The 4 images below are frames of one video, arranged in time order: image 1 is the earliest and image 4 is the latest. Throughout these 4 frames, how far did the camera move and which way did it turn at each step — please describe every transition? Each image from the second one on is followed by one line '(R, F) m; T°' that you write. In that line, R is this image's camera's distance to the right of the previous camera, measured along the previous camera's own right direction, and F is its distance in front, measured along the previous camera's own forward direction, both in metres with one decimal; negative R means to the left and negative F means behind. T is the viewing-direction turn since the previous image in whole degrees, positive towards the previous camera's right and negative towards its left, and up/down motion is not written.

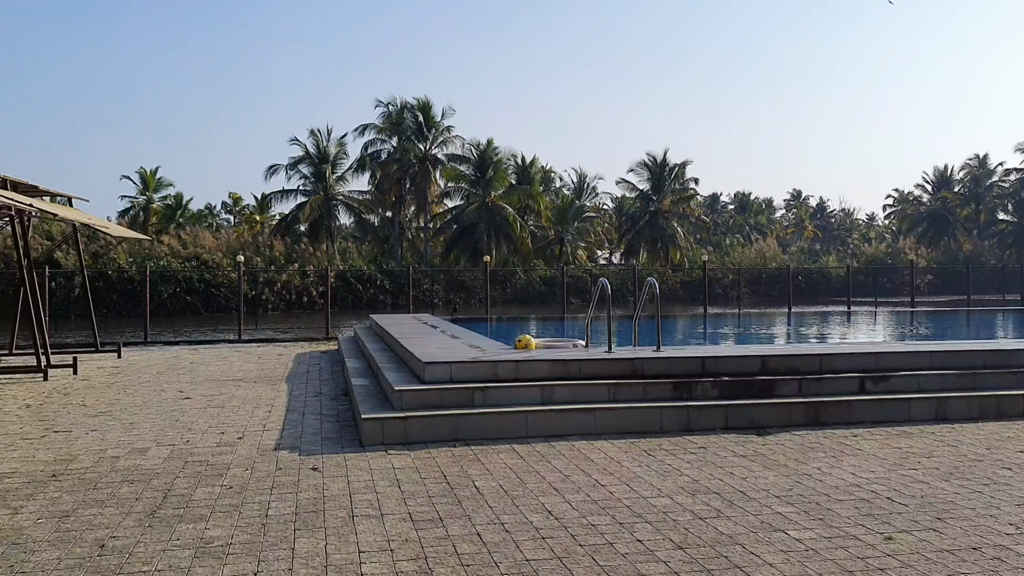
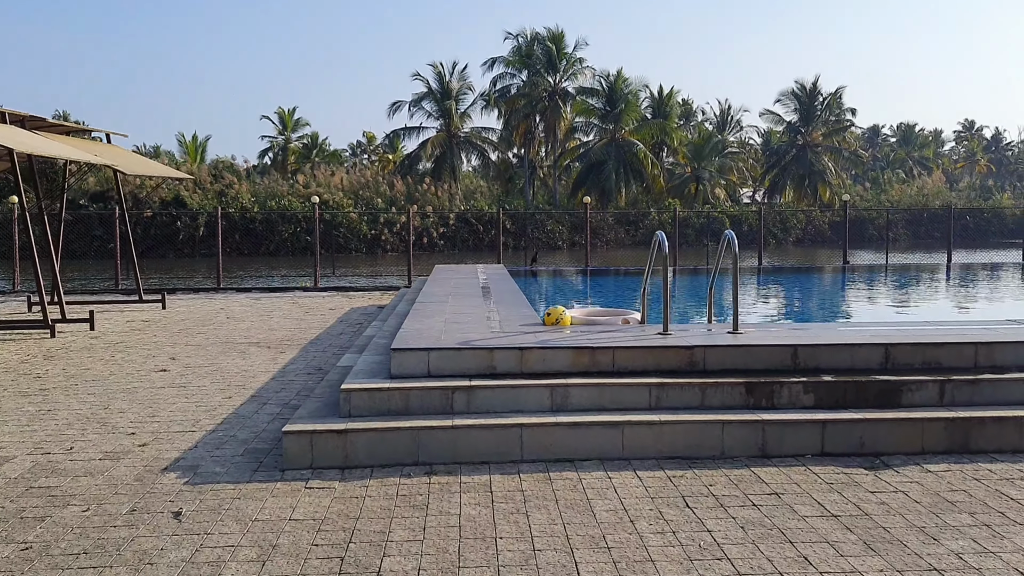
(+0.9, +2.2) m; -9°
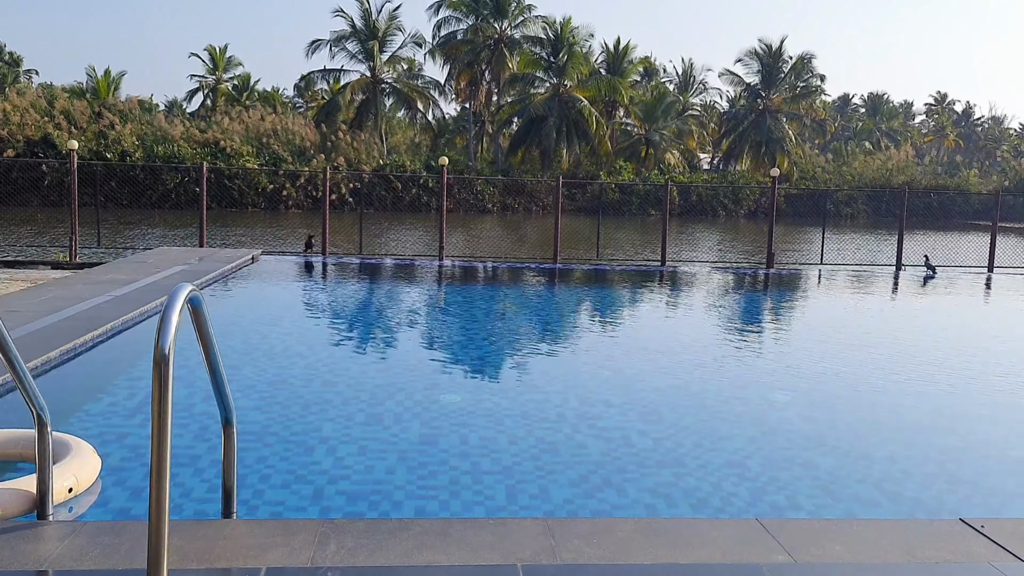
(+2.3, +4.1) m; +2°
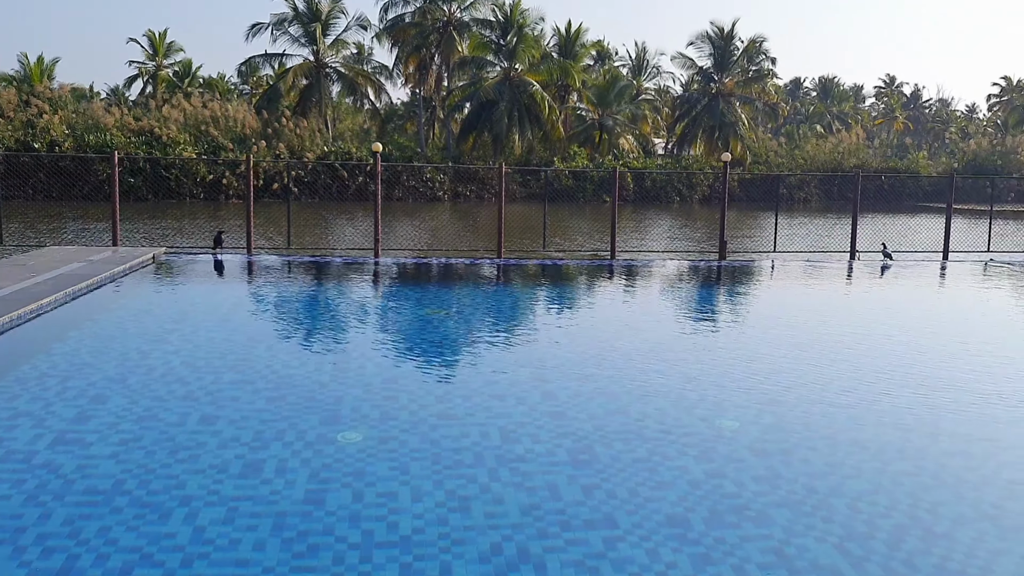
(+0.3, +0.7) m; +3°
